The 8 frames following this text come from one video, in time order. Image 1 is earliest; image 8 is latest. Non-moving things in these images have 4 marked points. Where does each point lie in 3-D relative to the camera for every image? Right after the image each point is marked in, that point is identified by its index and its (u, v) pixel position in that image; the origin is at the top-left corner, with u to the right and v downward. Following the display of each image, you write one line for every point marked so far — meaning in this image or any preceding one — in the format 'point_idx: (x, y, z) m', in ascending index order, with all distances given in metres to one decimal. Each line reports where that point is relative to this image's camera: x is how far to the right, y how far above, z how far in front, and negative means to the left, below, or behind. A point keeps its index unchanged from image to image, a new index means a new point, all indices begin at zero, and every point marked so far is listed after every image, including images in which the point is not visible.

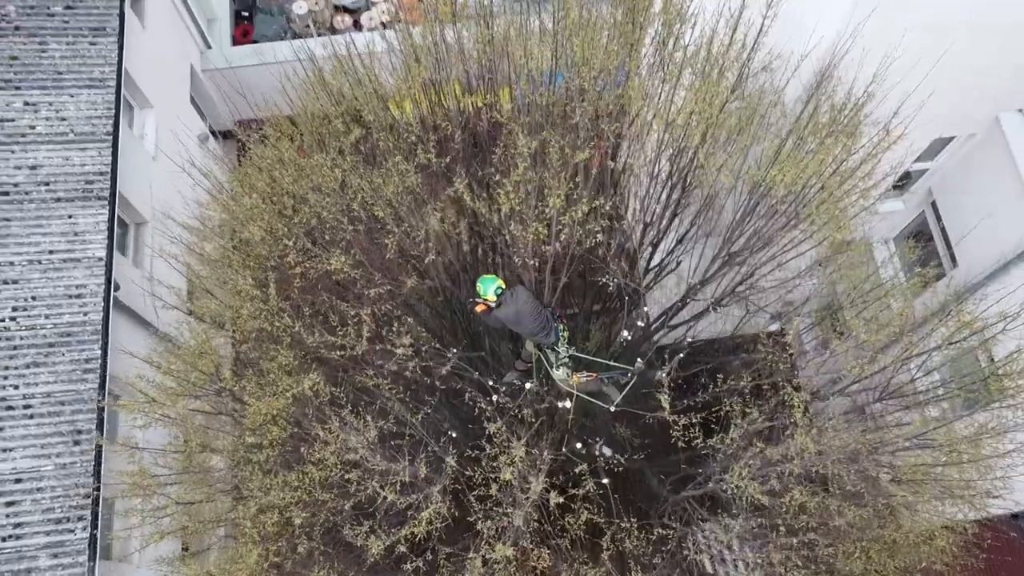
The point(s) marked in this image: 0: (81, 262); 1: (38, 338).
0: (-5.2, +0.3, +9.7) m
1: (-5.5, -0.6, +9.3) m
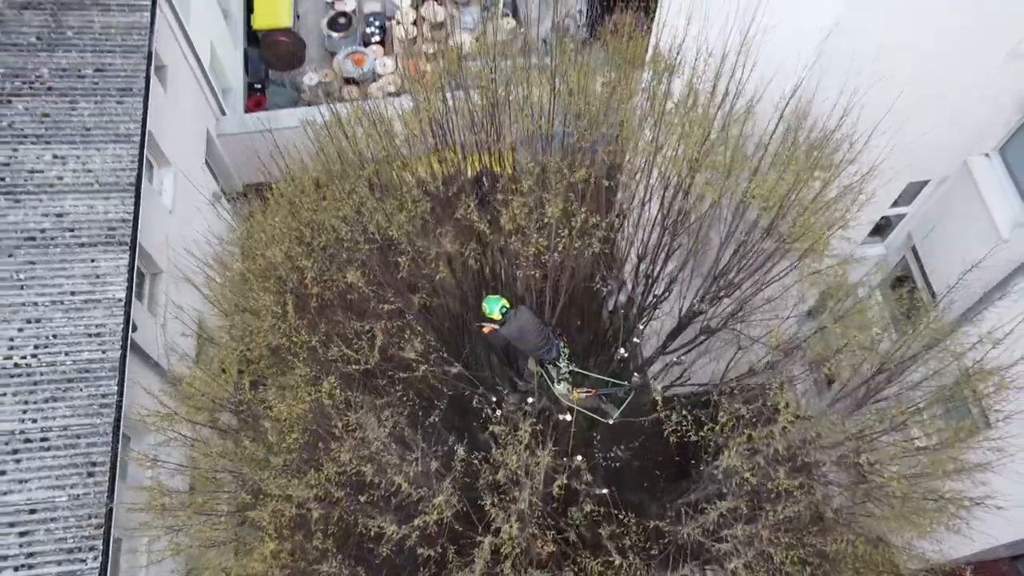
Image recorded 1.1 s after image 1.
0: (-5.2, -0.2, +10.1) m
1: (-5.4, -1.0, +9.6) m
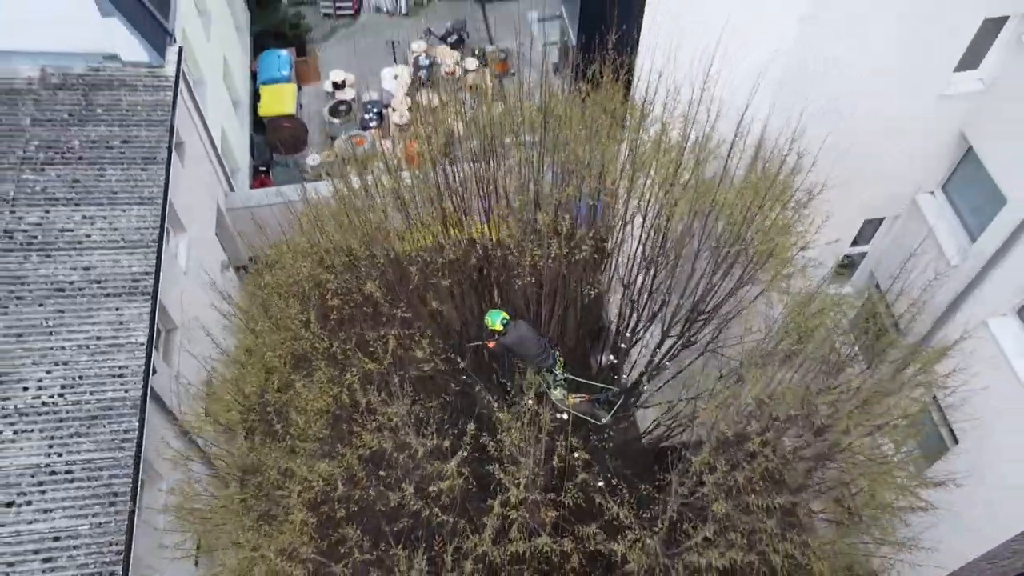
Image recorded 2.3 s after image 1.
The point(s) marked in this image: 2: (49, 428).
0: (-5.2, -0.8, +10.8) m
1: (-5.5, -1.6, +10.2) m
2: (-5.8, -1.7, +10.0) m
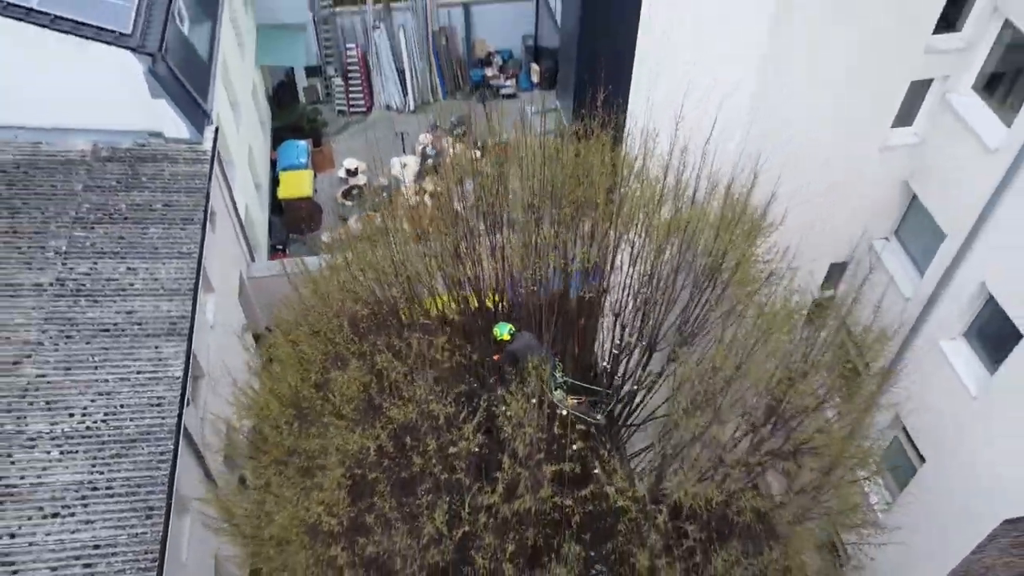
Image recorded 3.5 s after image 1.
0: (-5.2, -1.4, +11.9) m
1: (-5.4, -2.0, +11.2) m
2: (-5.7, -2.2, +11.0) m
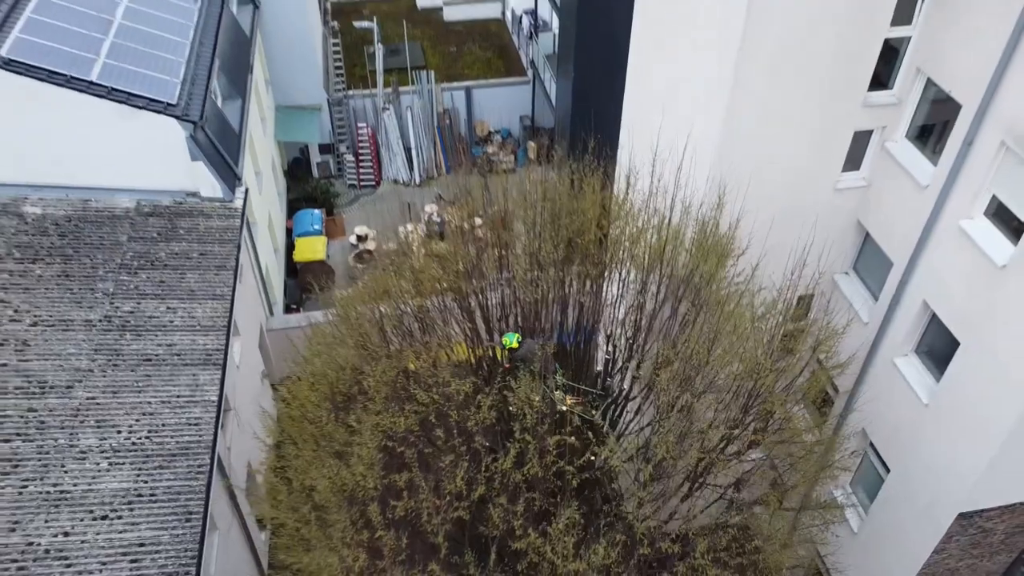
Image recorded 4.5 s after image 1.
0: (-5.1, -1.9, +13.1) m
1: (-5.3, -2.5, +12.3) m
2: (-5.7, -2.6, +12.1) m
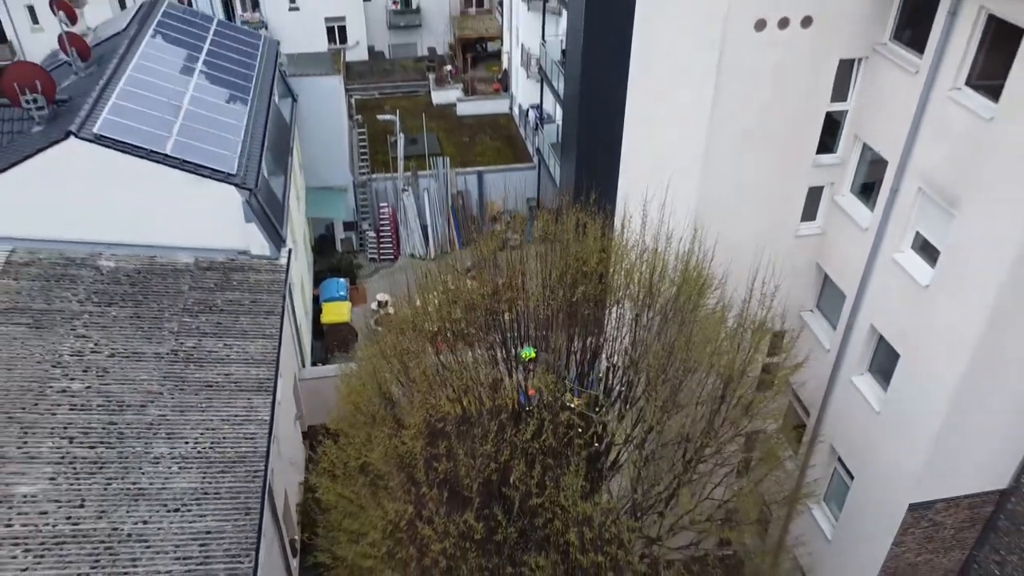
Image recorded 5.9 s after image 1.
0: (-4.8, -2.5, +15.1) m
1: (-5.1, -3.0, +14.3) m
2: (-5.4, -3.1, +14.0) m
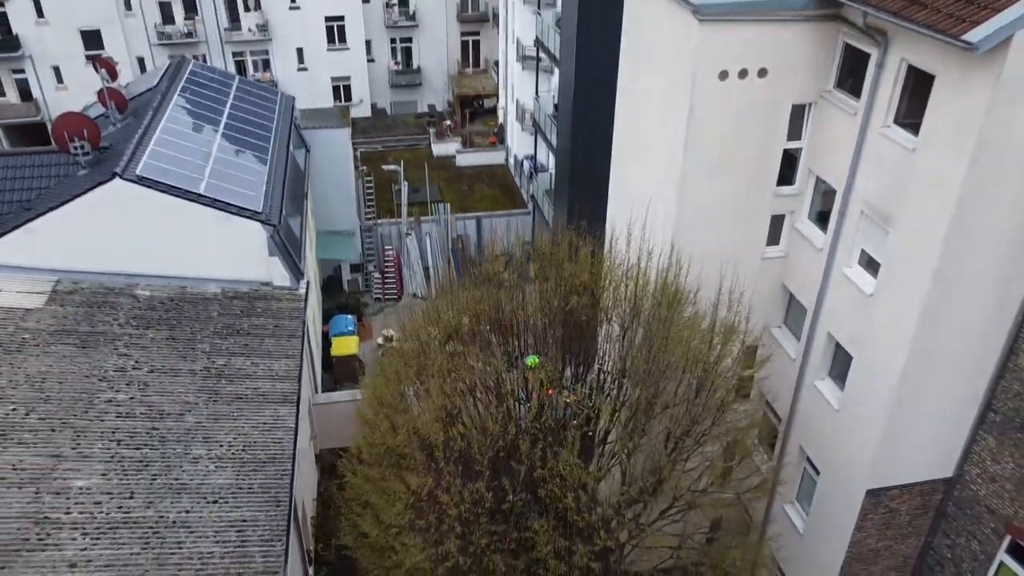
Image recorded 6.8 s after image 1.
0: (-4.8, -2.9, +16.7) m
1: (-5.0, -3.4, +15.9) m
2: (-5.4, -3.5, +15.6) m
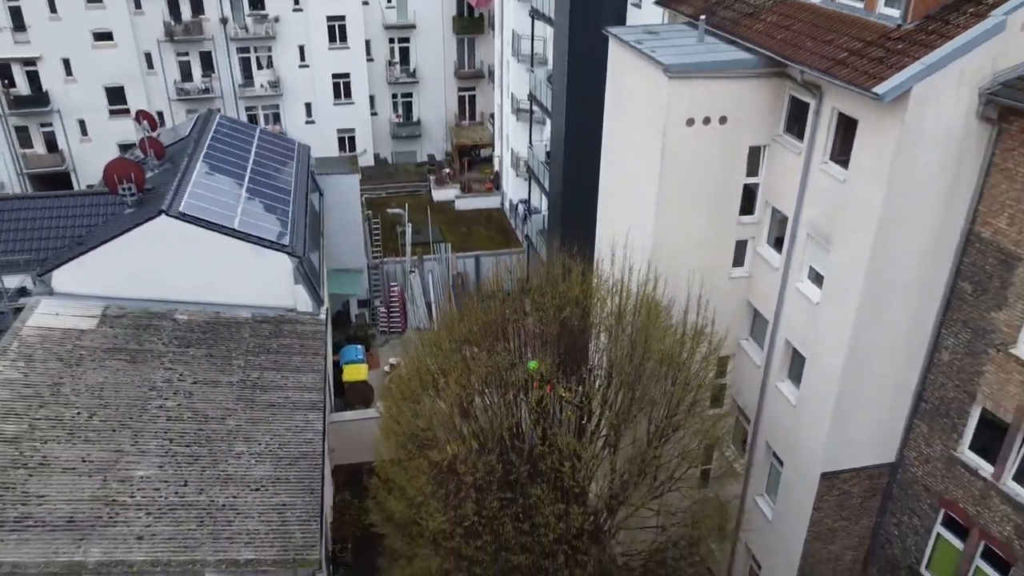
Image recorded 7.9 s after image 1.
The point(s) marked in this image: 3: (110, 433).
0: (-4.8, -3.4, +19.0) m
1: (-5.0, -3.8, +18.1) m
2: (-5.3, -3.8, +17.8) m
3: (-8.8, -3.2, +17.6) m
